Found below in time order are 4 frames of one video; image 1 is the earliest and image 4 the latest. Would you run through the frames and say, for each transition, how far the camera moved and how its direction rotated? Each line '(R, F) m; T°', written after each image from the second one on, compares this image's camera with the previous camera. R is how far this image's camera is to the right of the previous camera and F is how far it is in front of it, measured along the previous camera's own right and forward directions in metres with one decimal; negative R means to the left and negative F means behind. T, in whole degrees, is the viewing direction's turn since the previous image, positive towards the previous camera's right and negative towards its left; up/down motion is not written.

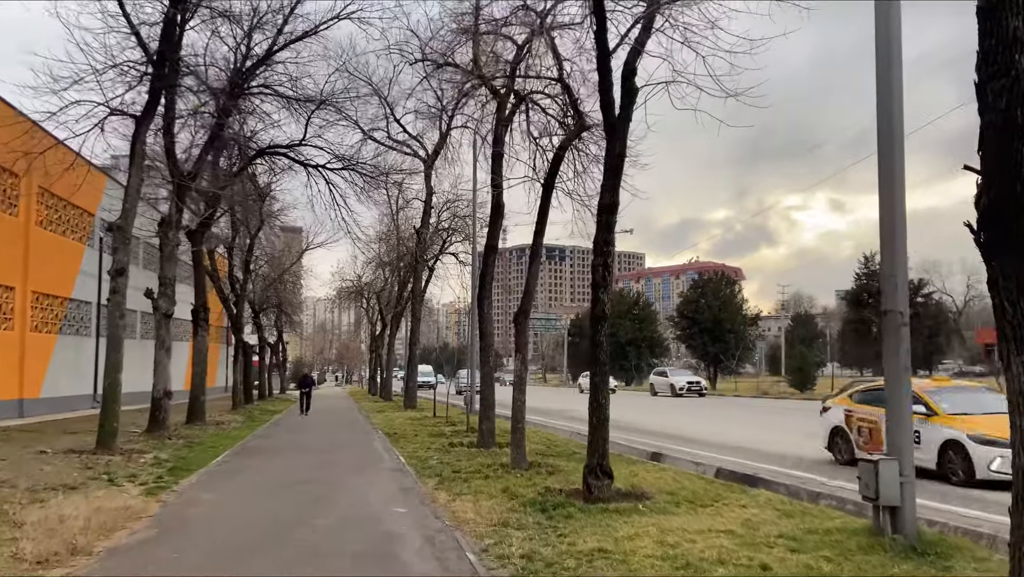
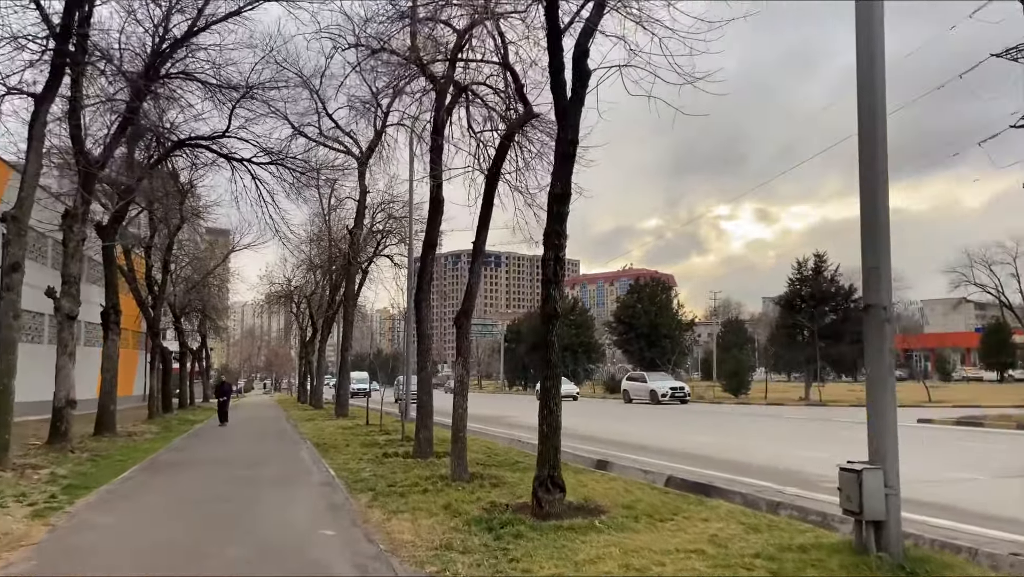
(-0.1, +0.7) m; +5°
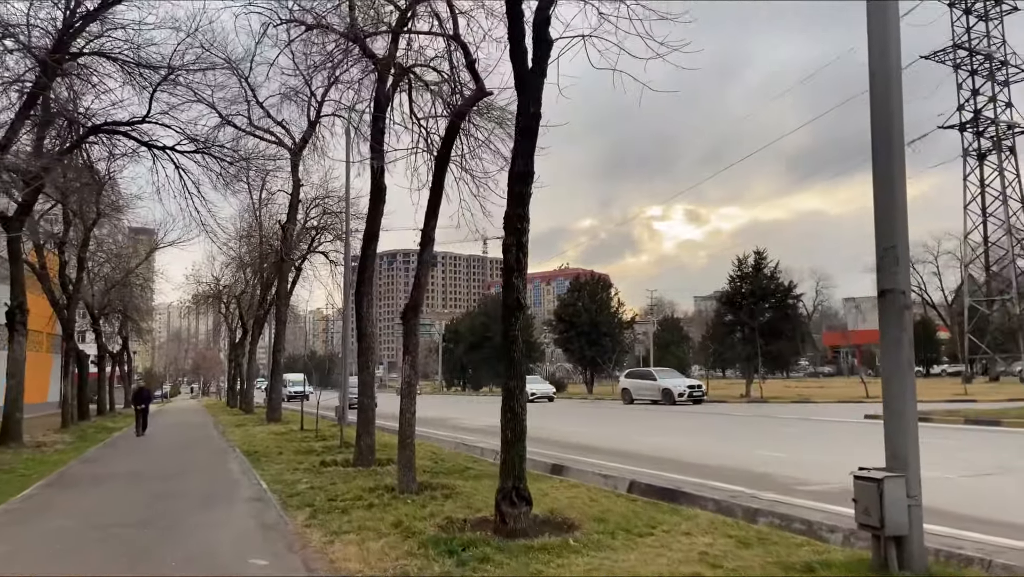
(-0.2, +0.8) m; +5°
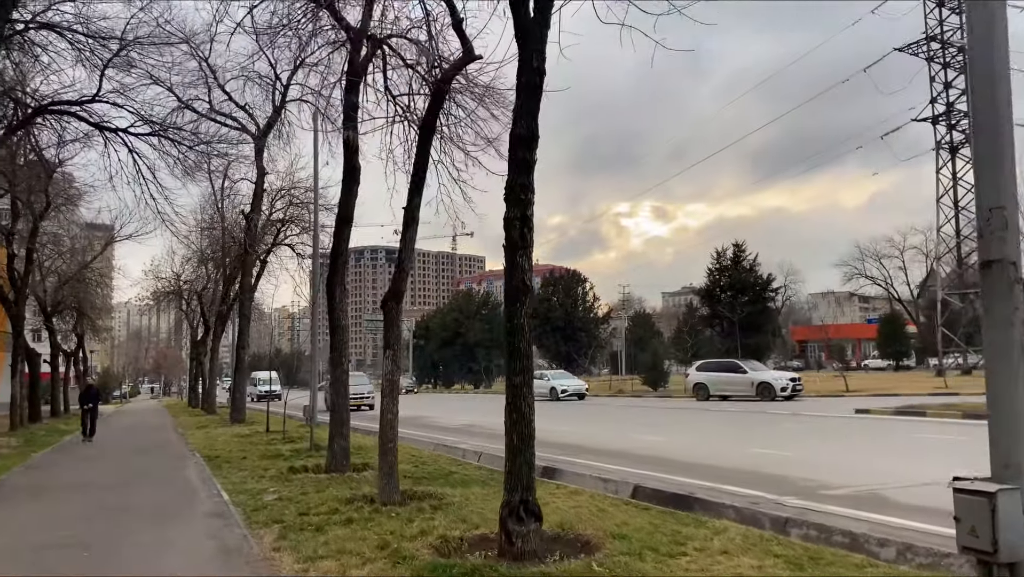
(-0.2, +0.9) m; +2°
